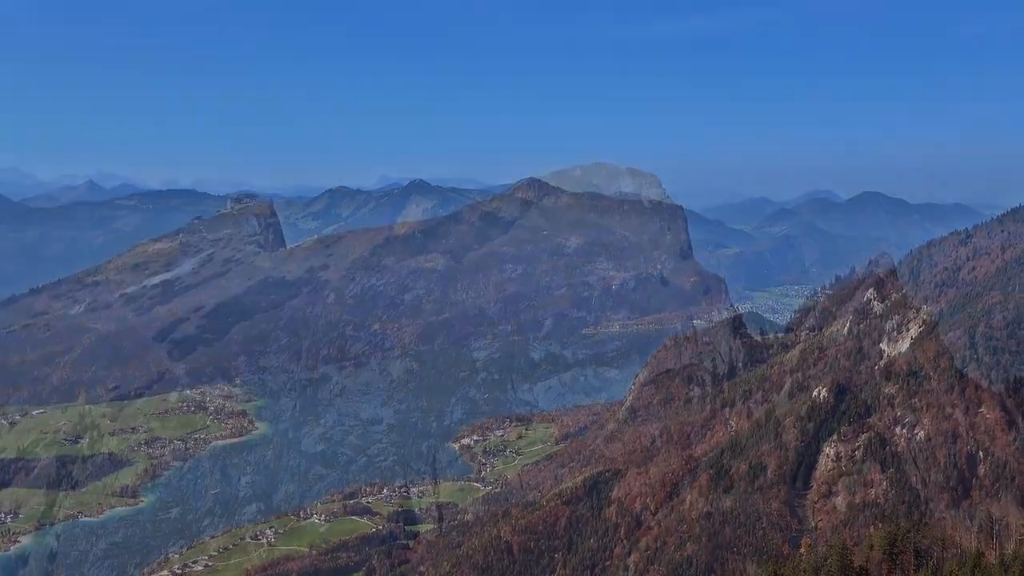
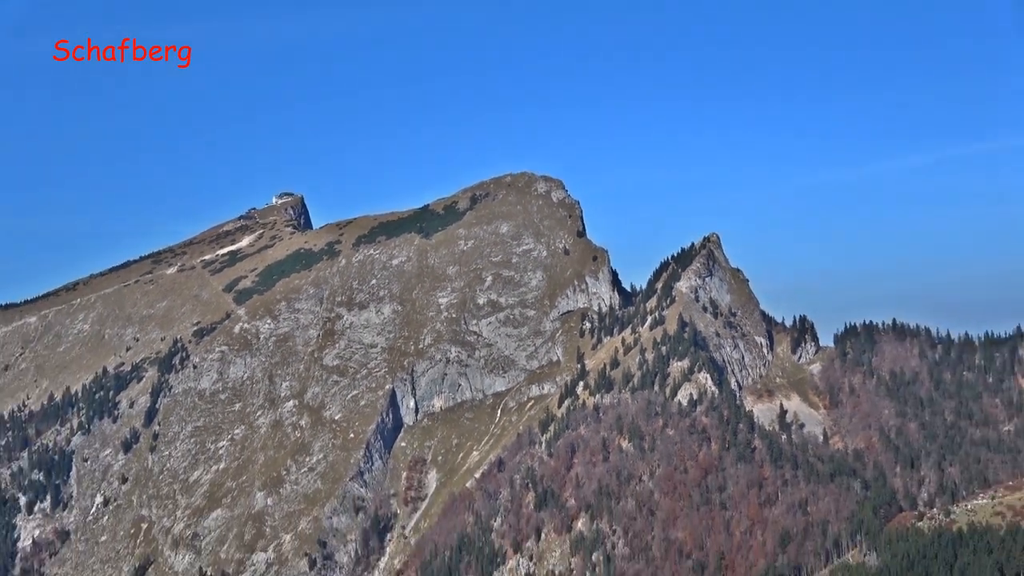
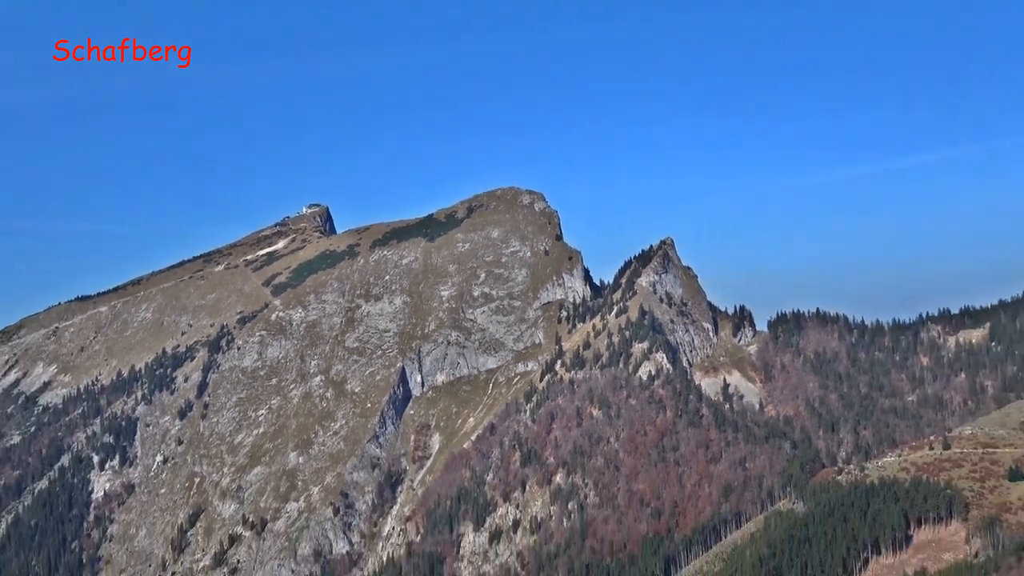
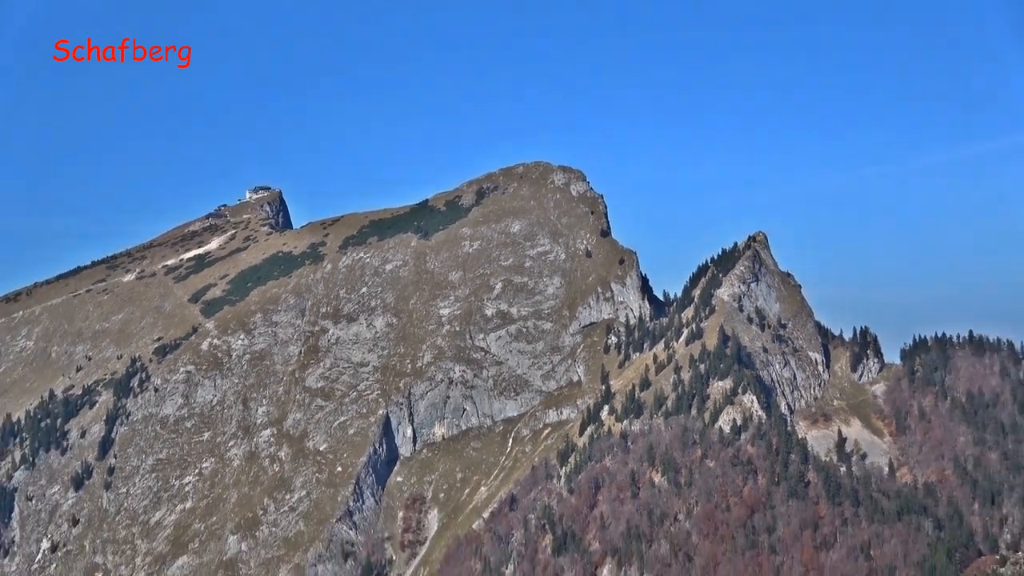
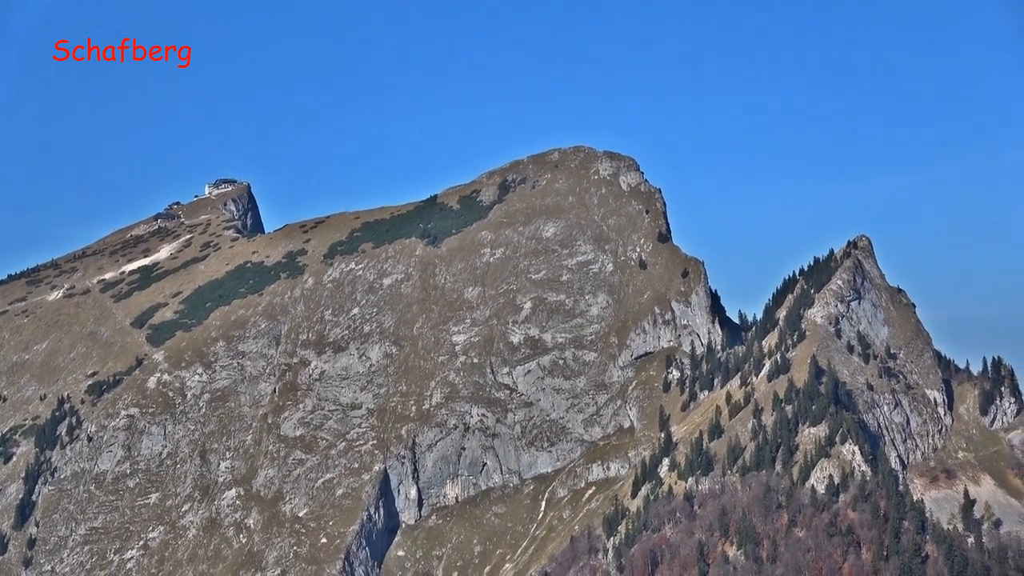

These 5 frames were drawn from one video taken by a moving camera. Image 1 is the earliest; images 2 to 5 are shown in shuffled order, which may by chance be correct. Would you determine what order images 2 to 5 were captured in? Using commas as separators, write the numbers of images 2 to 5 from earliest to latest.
5, 4, 2, 3
